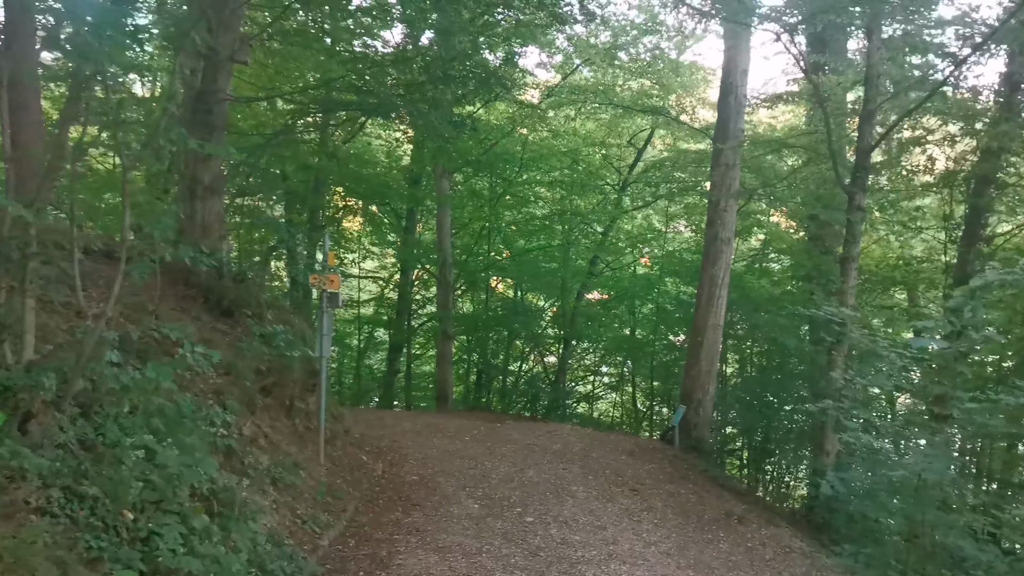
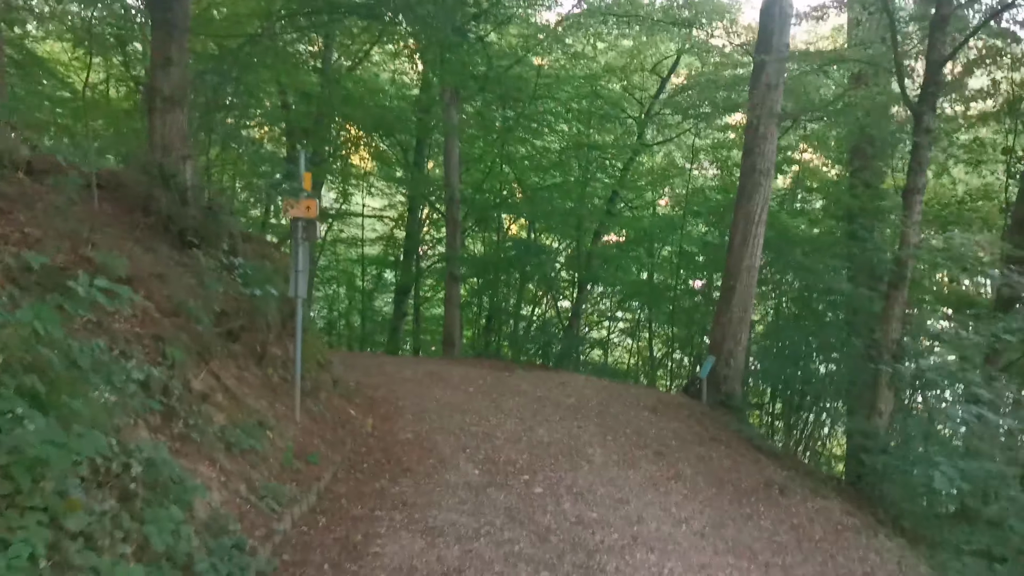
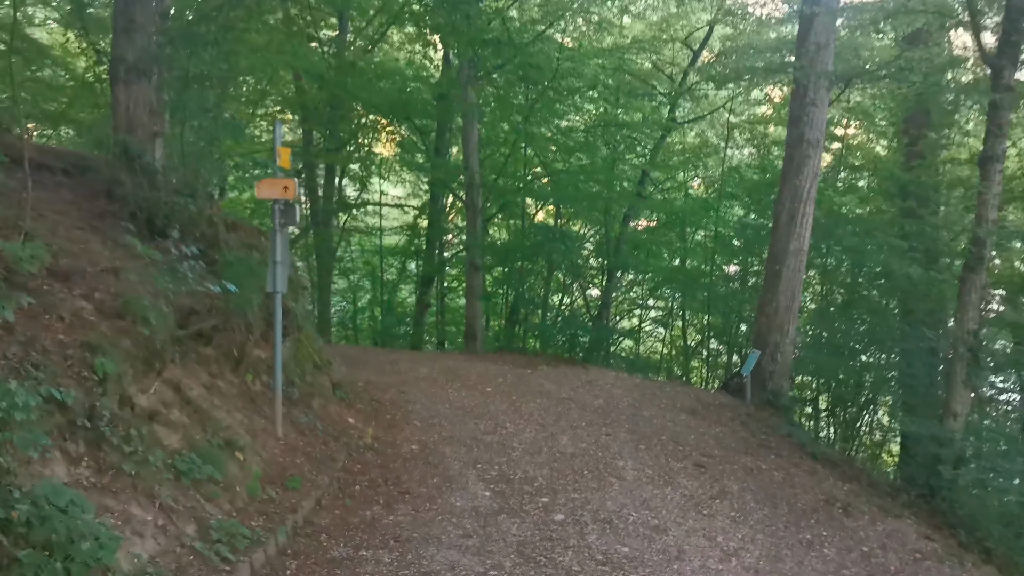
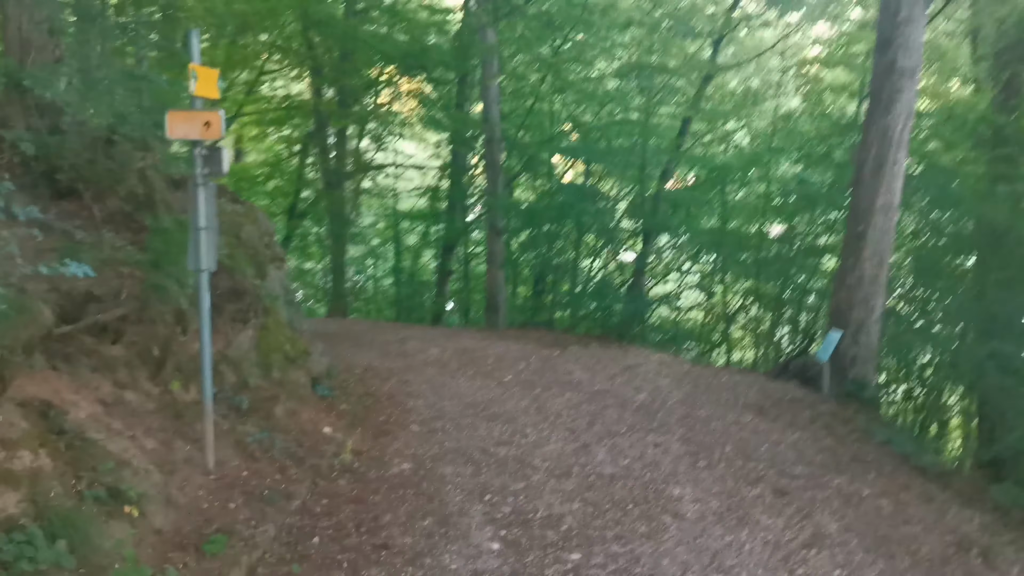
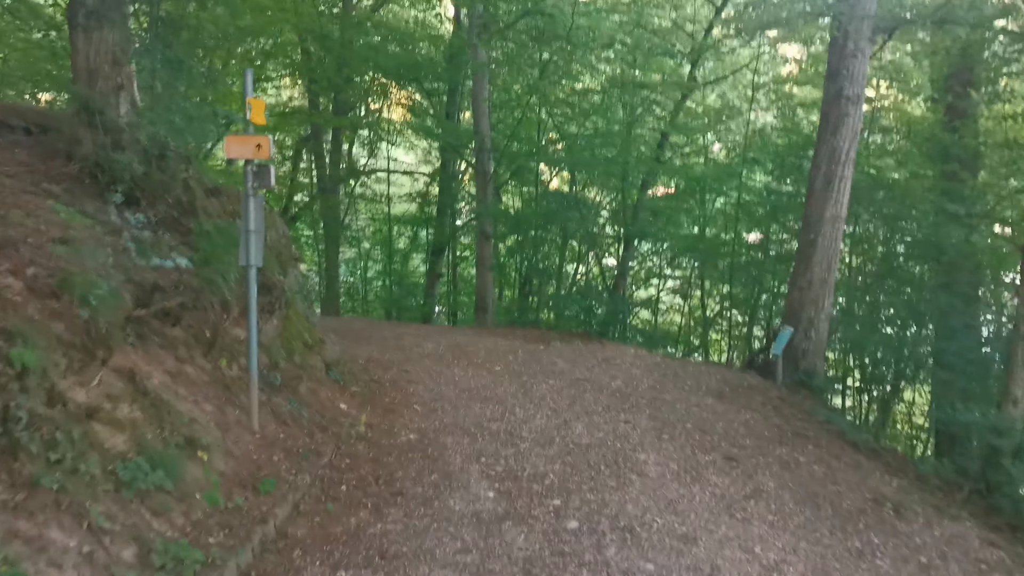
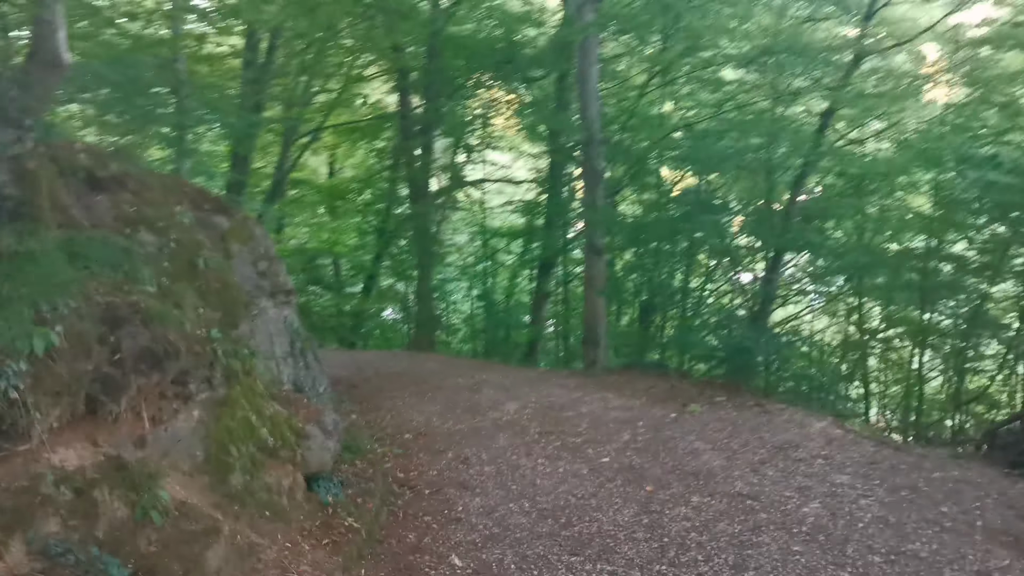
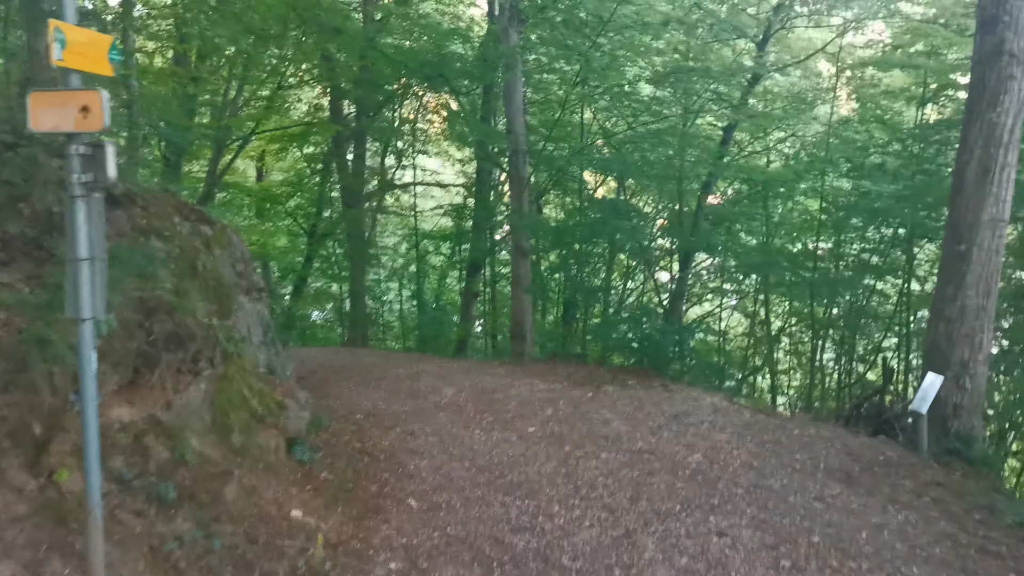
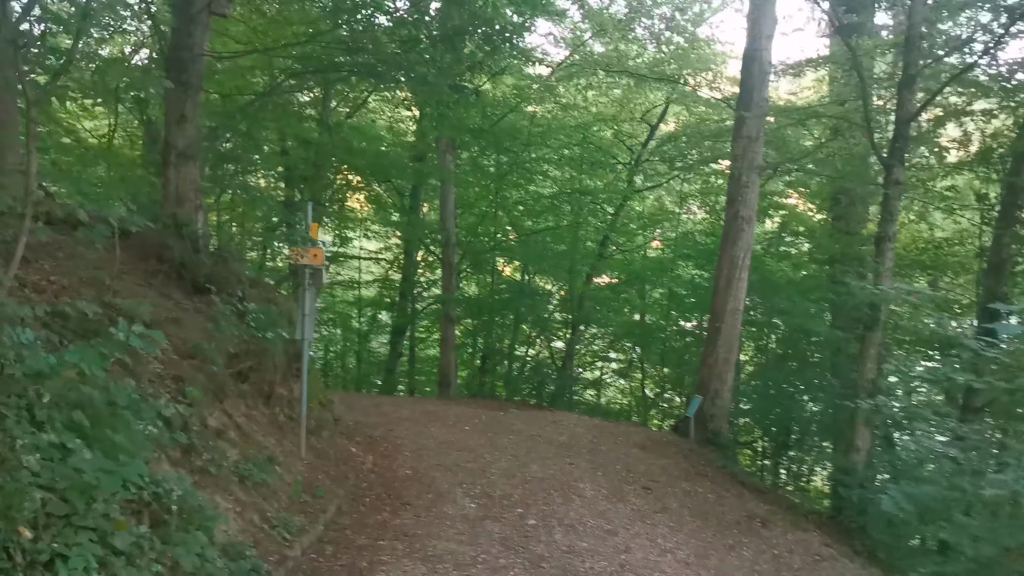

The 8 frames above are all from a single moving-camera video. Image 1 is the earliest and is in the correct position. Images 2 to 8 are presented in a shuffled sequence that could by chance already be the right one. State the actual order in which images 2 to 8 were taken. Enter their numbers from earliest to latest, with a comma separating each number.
8, 2, 3, 5, 4, 7, 6
